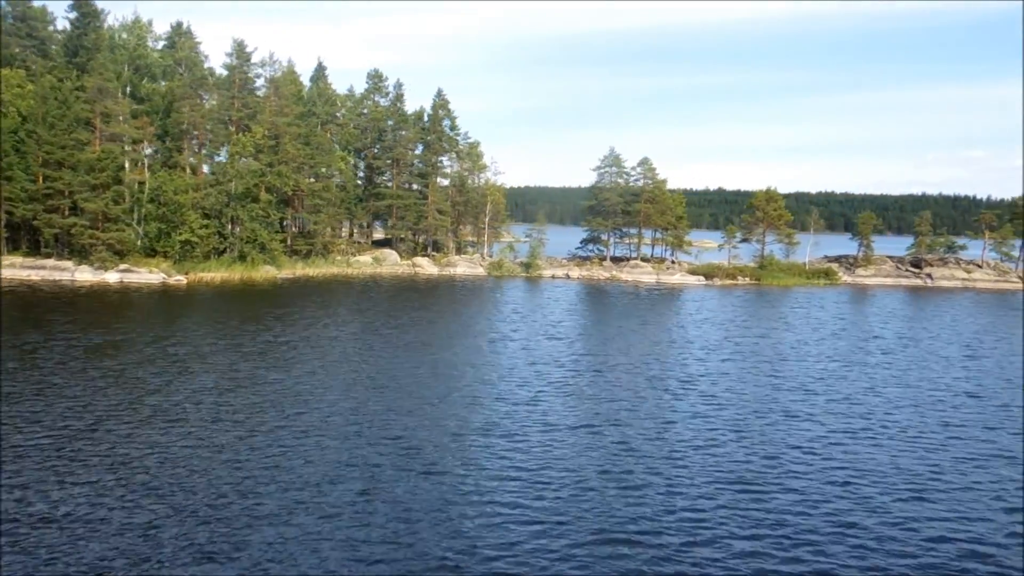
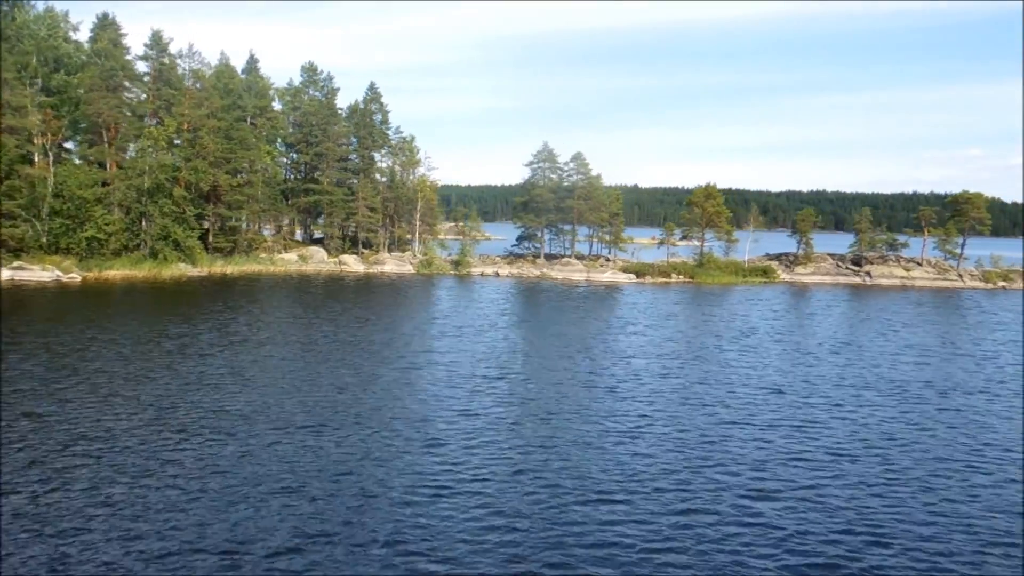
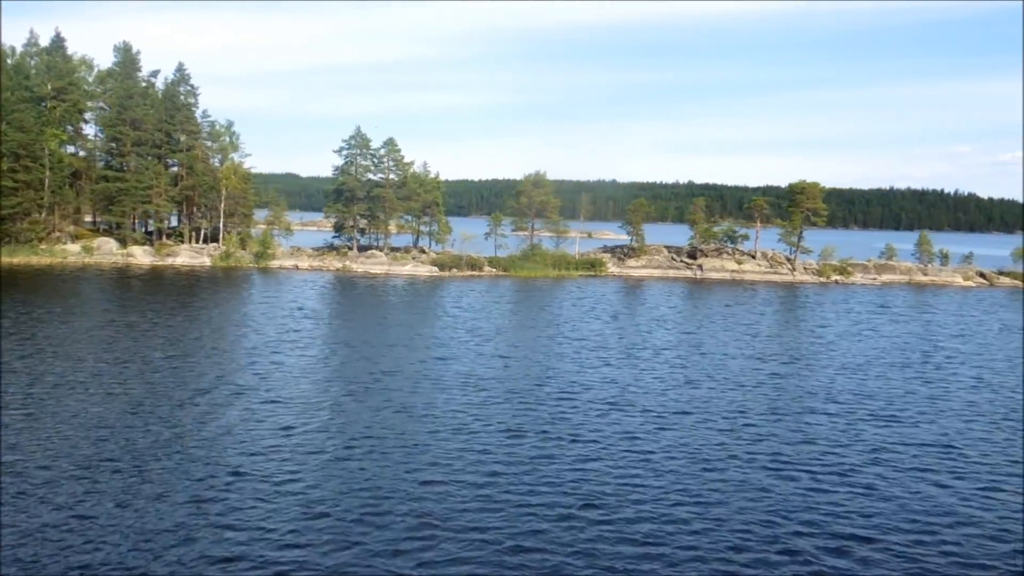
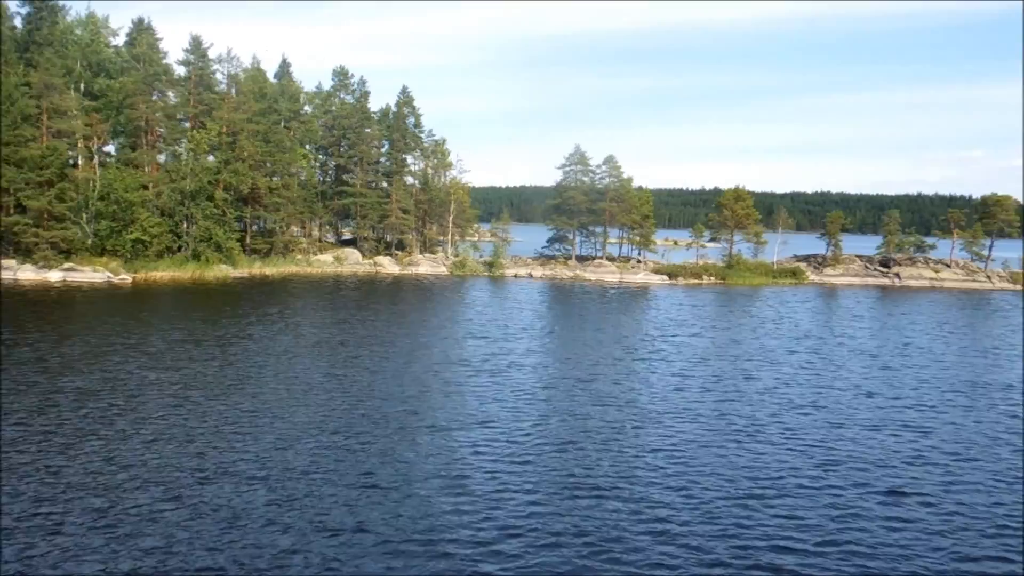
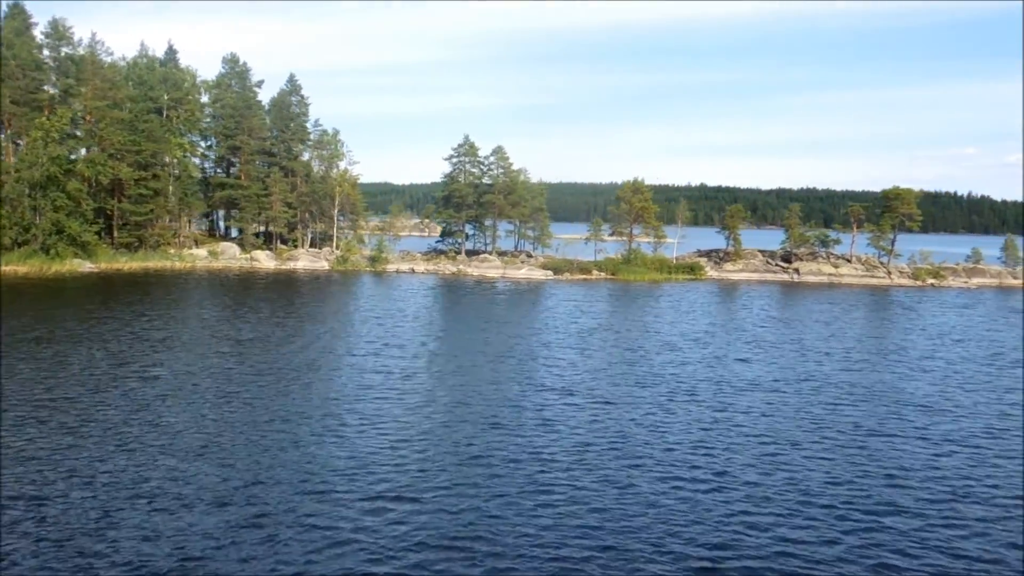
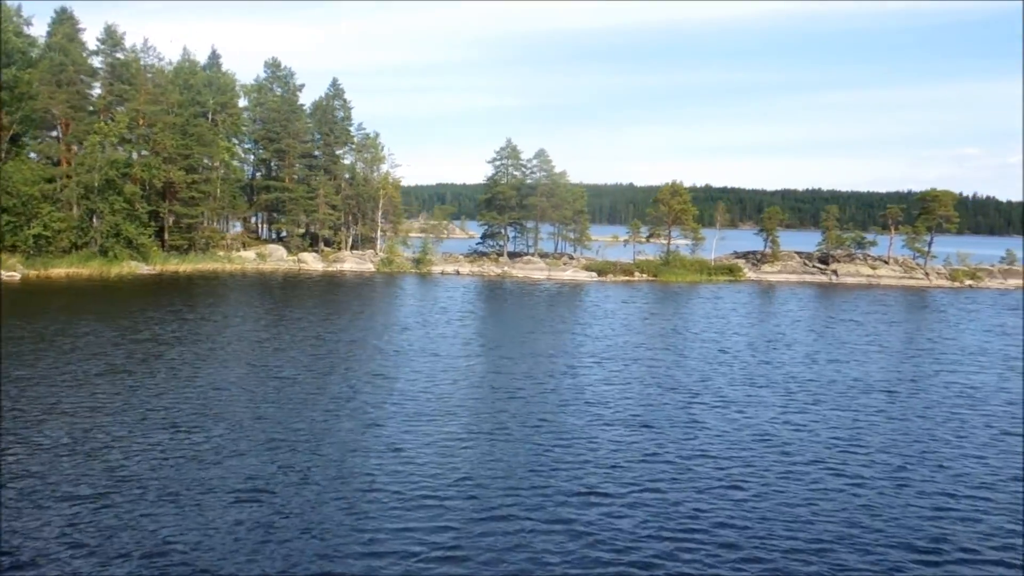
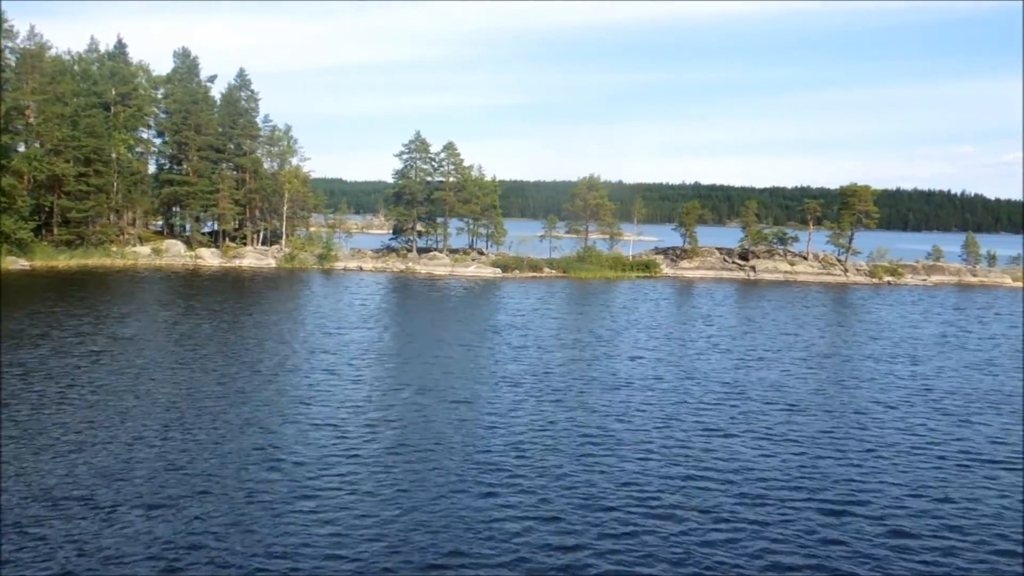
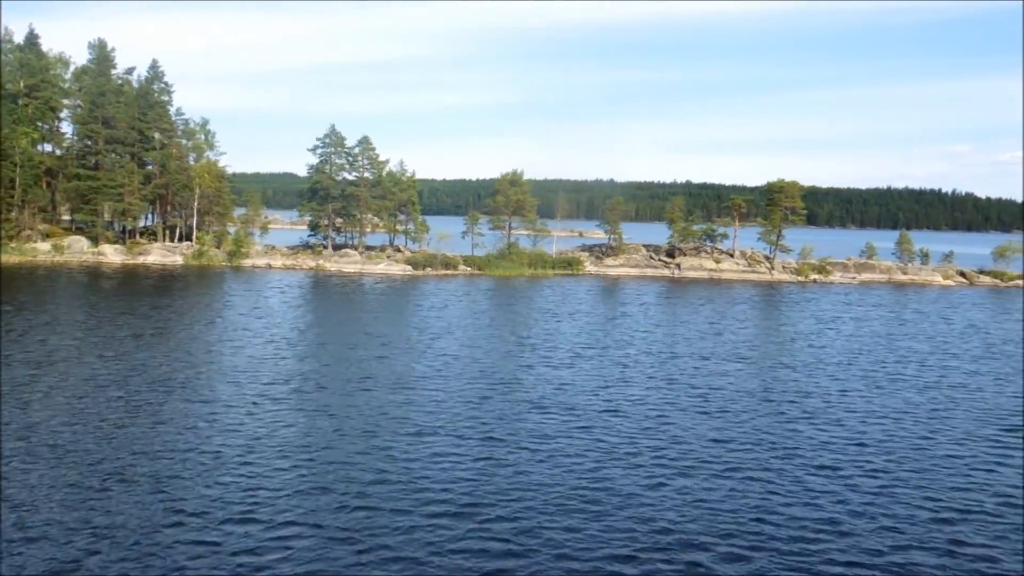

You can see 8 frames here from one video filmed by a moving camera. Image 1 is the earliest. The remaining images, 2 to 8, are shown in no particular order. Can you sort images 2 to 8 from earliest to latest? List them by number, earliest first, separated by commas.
4, 2, 6, 5, 7, 3, 8
